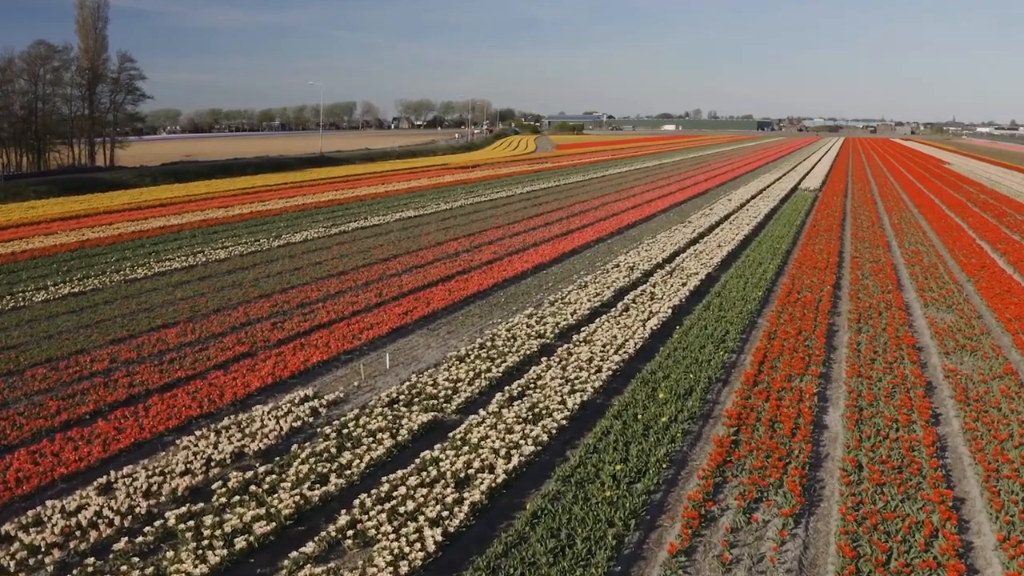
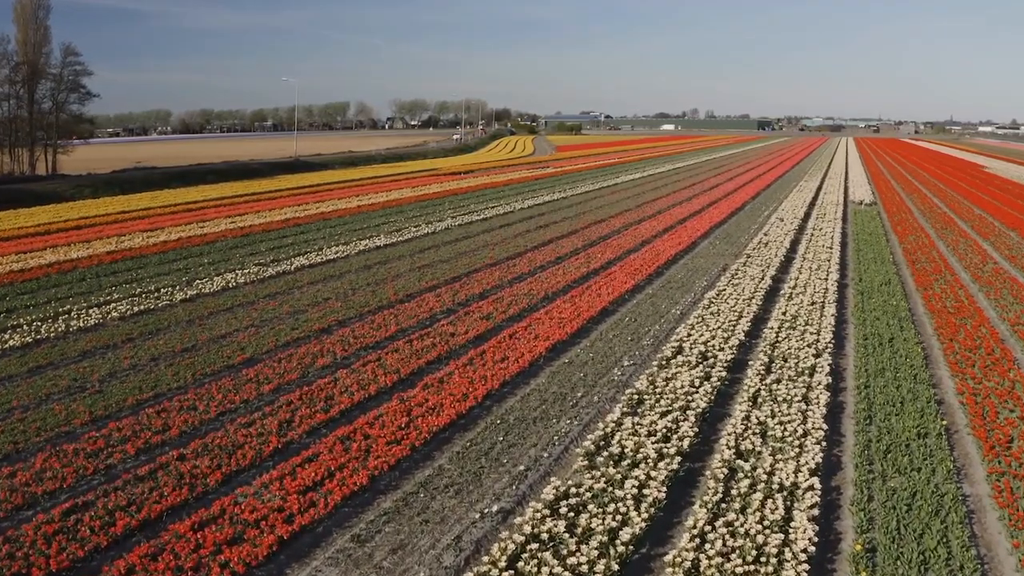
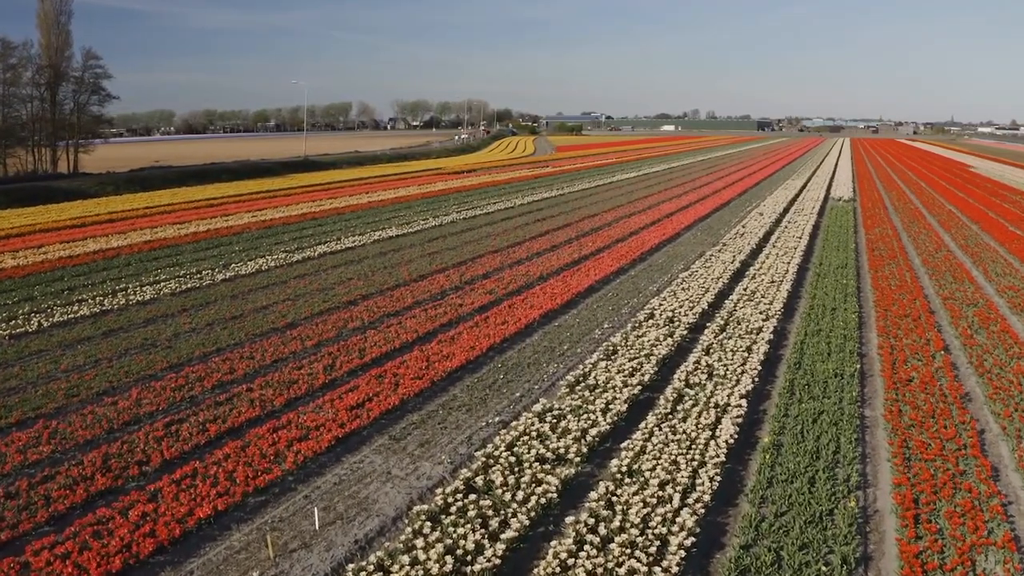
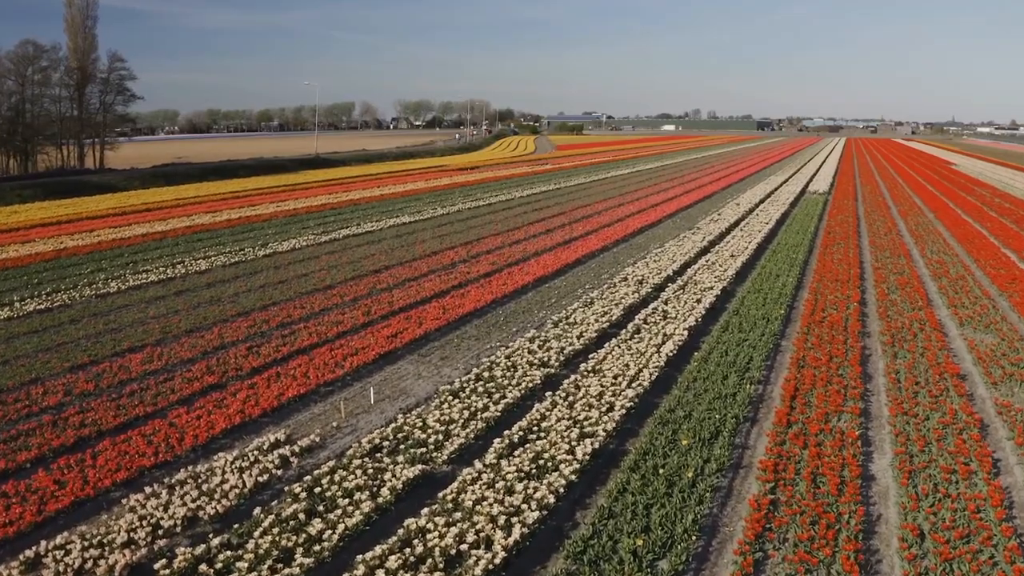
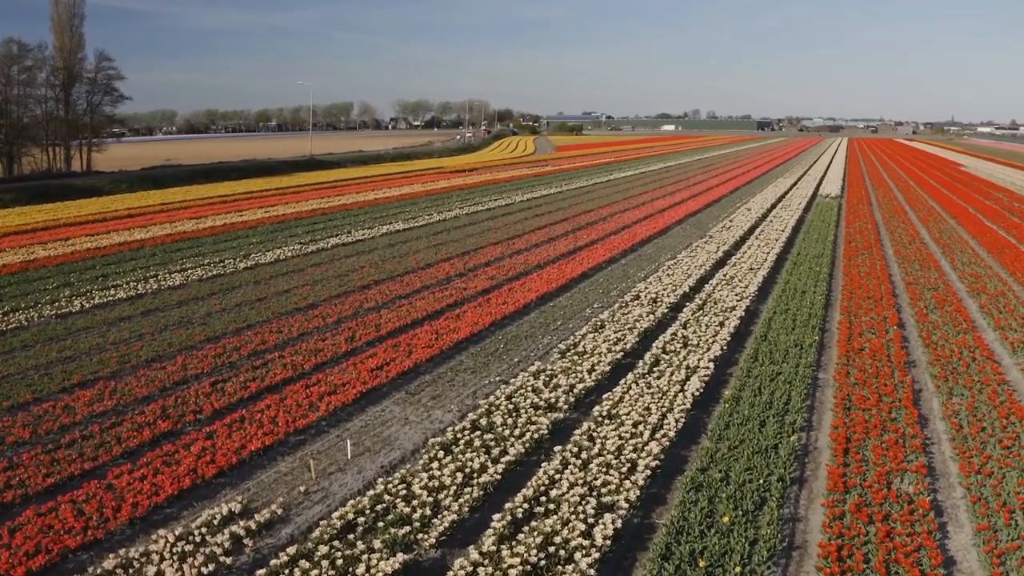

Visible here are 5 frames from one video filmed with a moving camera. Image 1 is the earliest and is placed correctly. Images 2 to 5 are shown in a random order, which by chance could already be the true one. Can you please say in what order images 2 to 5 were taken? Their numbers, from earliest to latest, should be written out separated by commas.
4, 5, 3, 2
